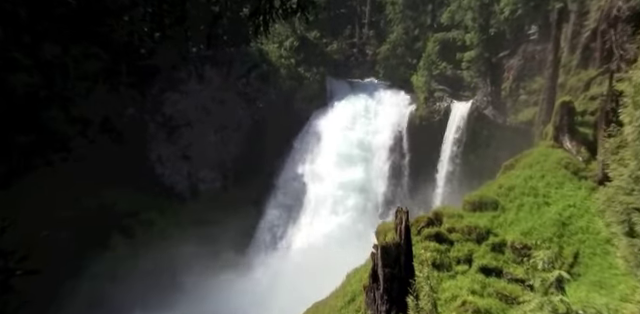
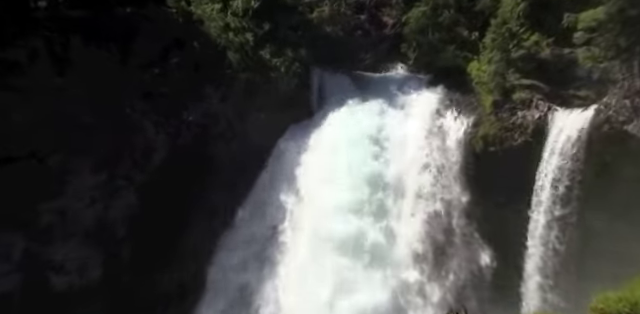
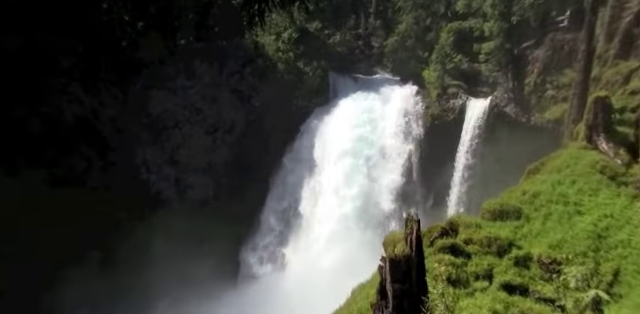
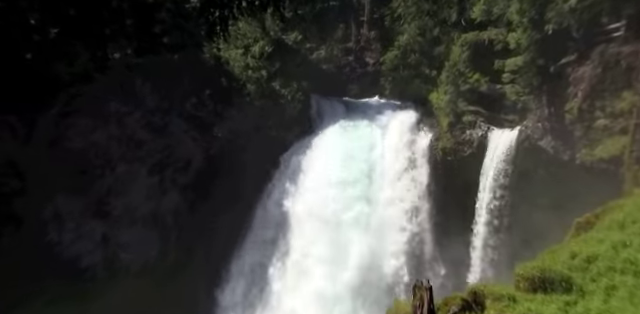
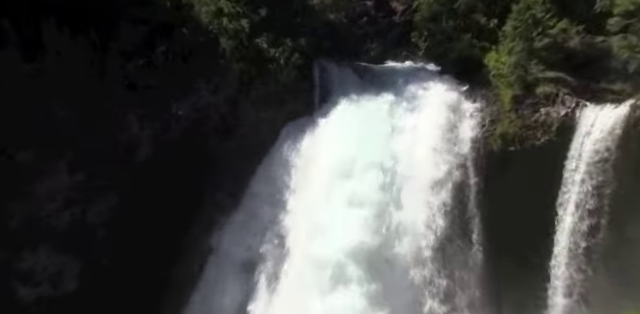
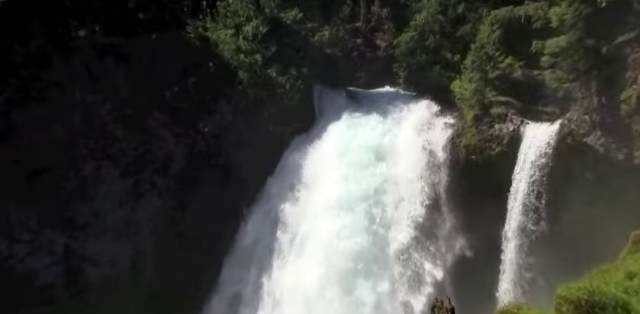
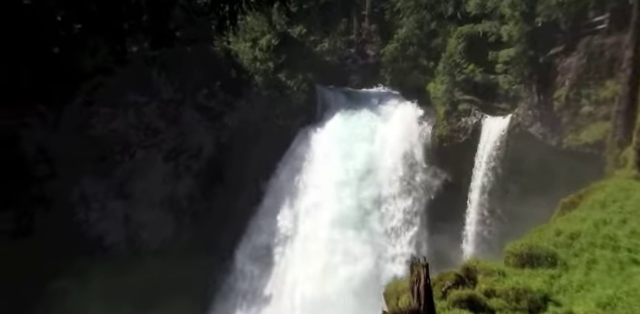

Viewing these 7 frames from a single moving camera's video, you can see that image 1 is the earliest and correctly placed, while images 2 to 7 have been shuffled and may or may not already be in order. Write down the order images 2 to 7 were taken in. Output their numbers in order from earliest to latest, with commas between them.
3, 7, 4, 6, 2, 5
